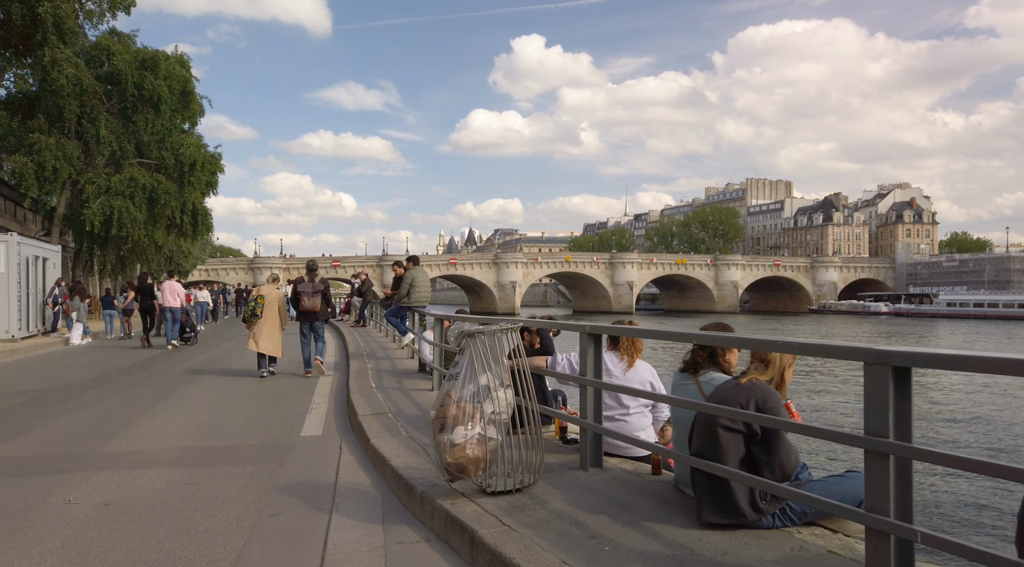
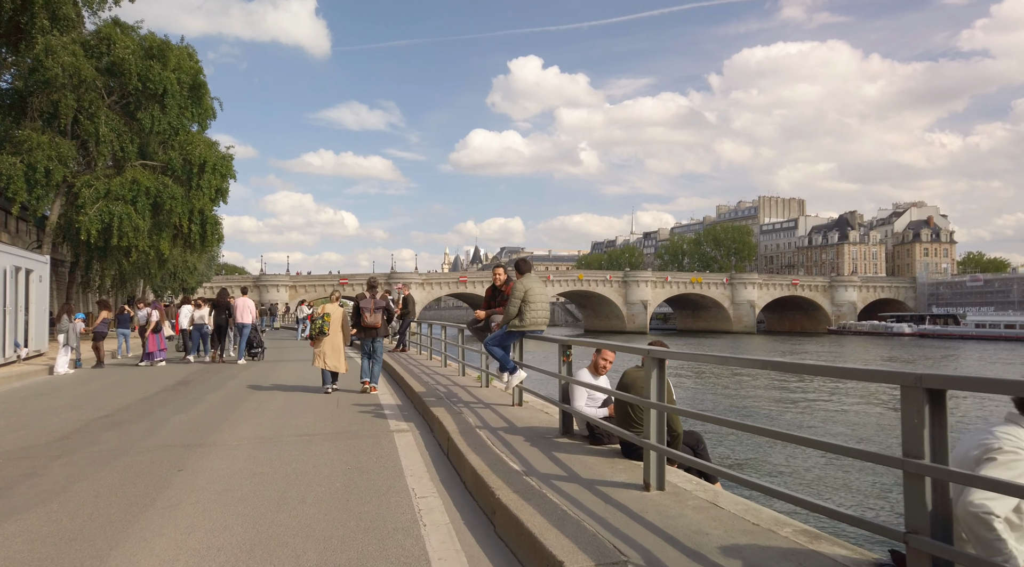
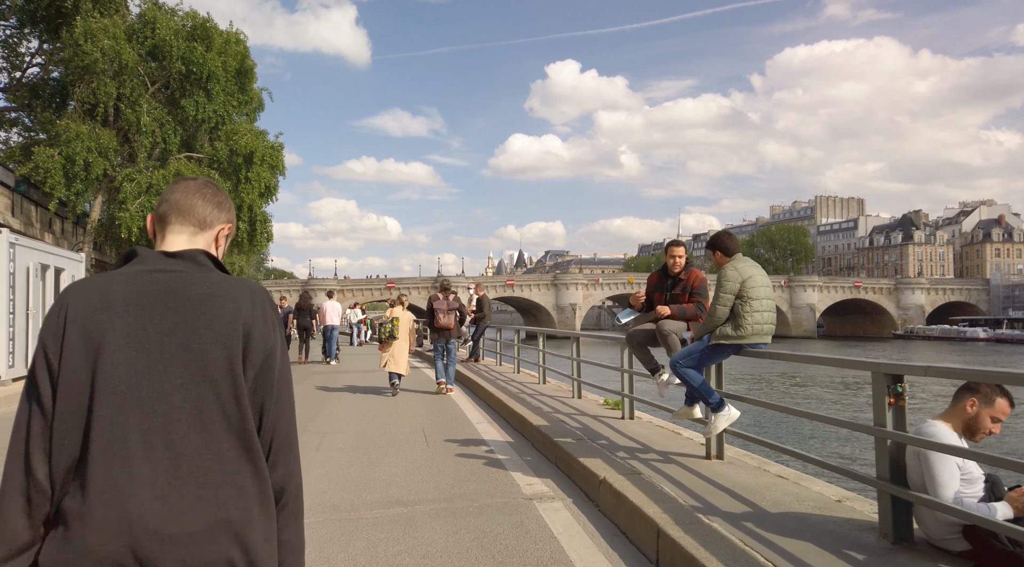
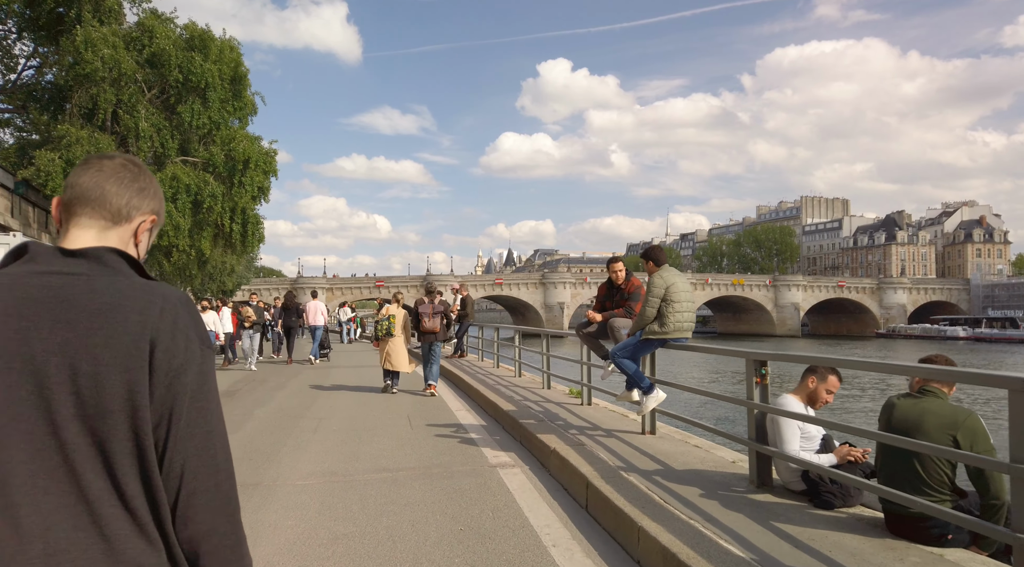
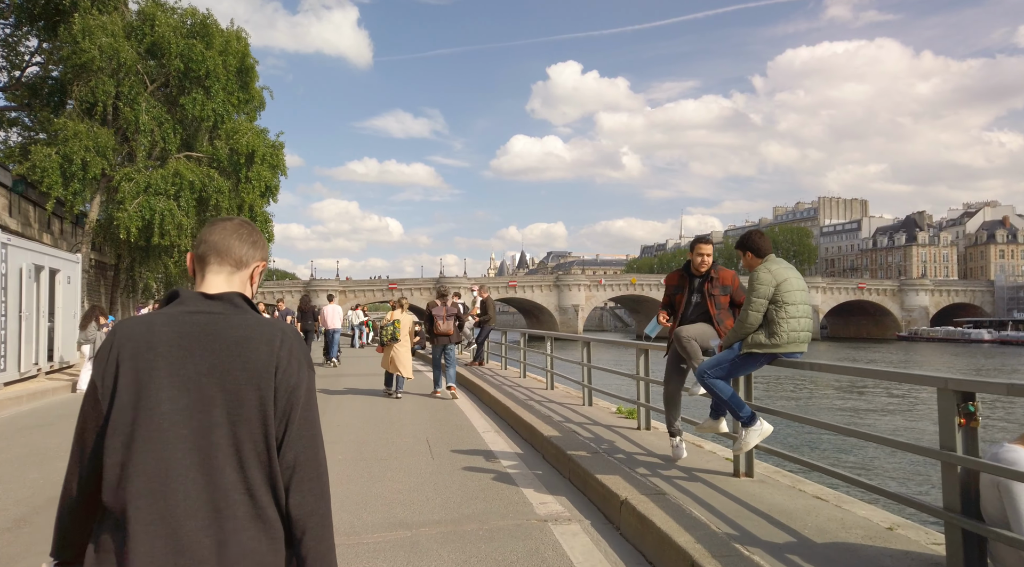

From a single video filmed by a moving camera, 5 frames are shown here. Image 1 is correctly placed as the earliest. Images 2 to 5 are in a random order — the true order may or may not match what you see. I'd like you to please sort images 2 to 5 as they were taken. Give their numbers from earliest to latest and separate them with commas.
2, 4, 3, 5
